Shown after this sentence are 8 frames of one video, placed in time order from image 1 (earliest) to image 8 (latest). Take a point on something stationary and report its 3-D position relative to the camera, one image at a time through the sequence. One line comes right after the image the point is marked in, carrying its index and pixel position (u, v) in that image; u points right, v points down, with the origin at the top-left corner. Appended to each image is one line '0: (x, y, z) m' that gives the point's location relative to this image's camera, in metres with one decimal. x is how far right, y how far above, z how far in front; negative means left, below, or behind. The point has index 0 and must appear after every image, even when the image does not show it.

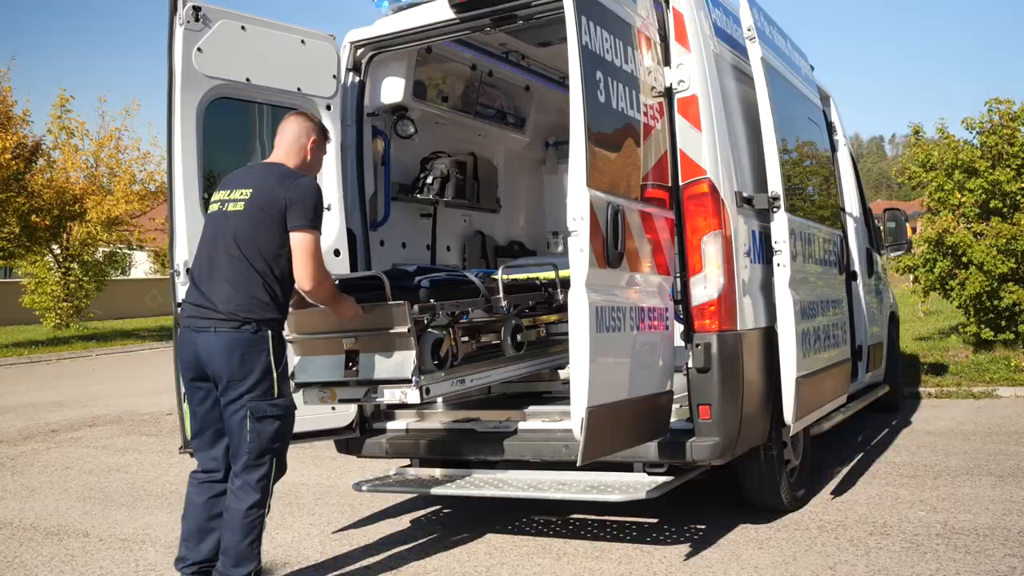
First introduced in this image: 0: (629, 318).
0: (+0.4, -0.1, +3.8) m
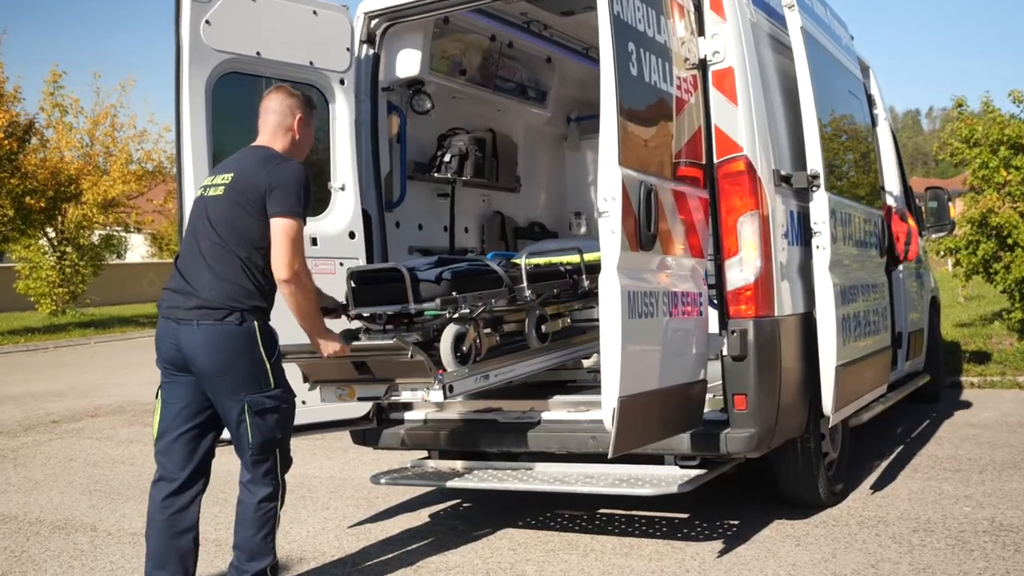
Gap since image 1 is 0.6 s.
0: (+0.5, 0.0, +3.6) m
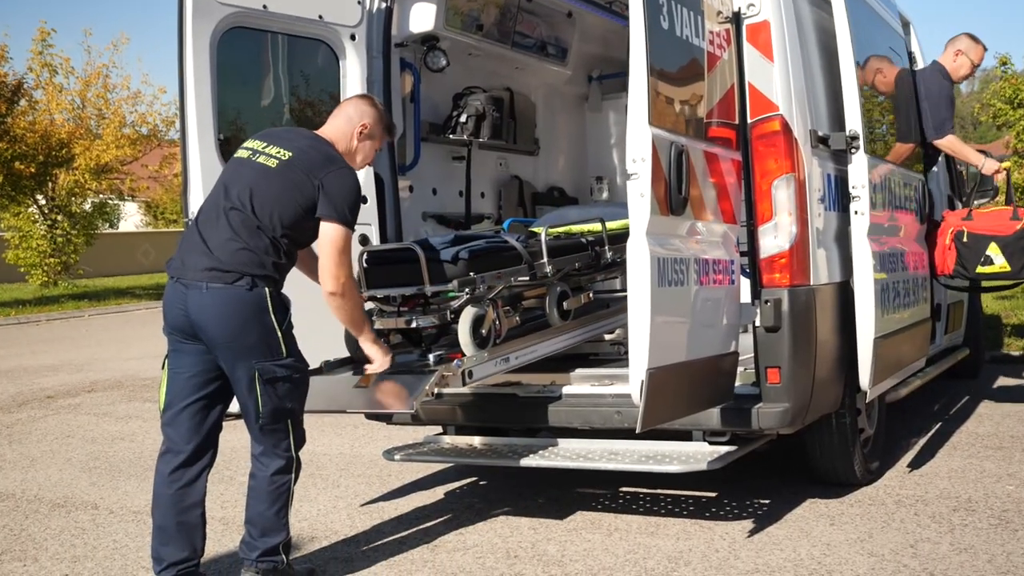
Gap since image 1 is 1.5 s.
0: (+0.5, 0.0, +3.4) m
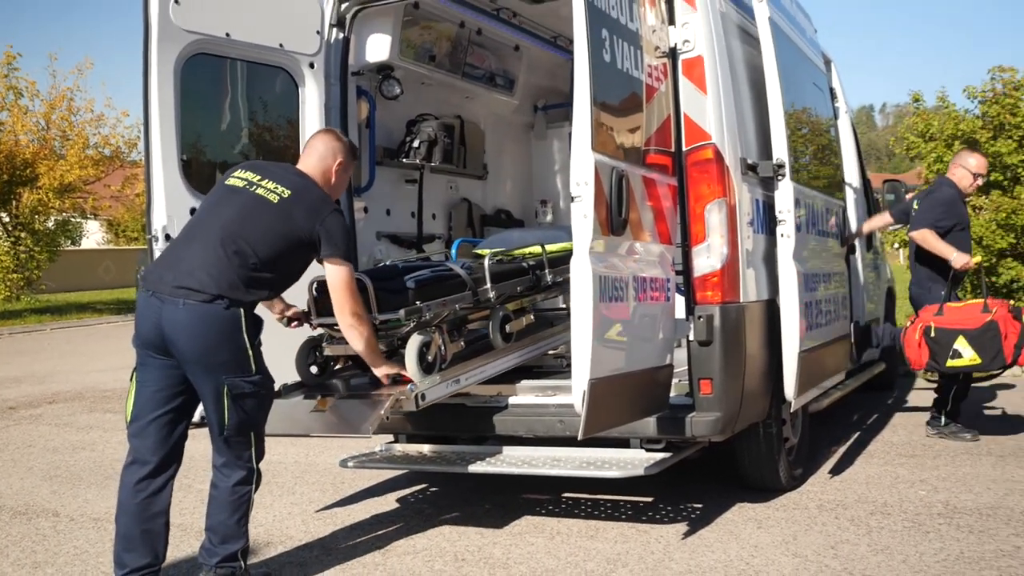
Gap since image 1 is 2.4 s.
0: (+0.4, 0.0, +3.6) m
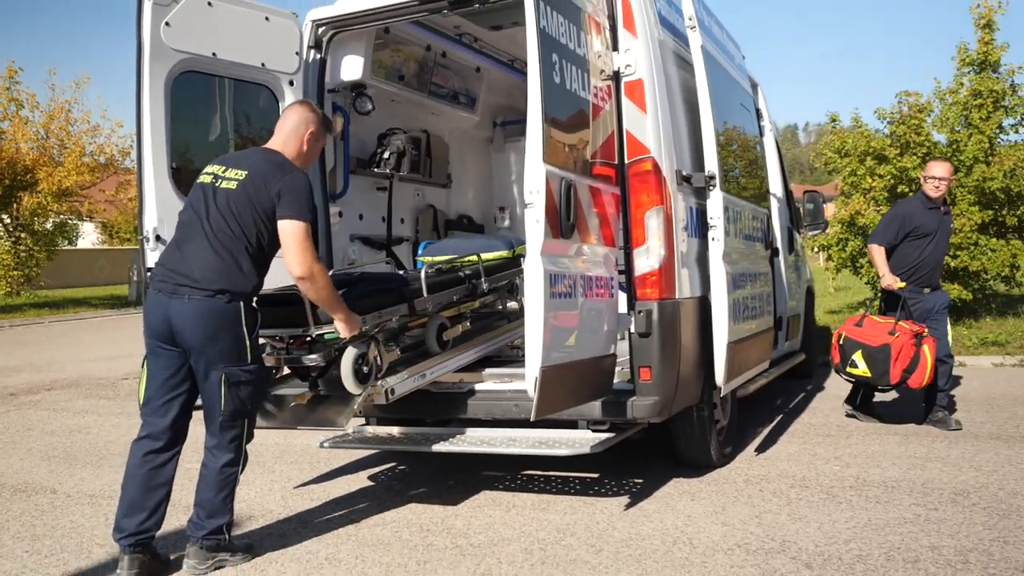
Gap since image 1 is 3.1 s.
0: (+0.2, 0.0, +4.1) m
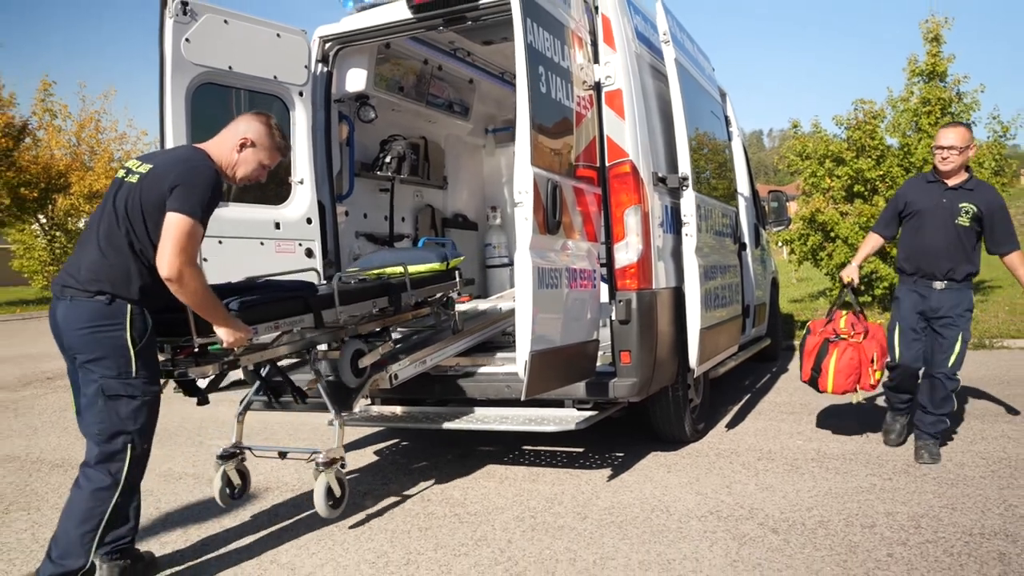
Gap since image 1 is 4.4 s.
0: (+0.2, 0.0, +4.5) m
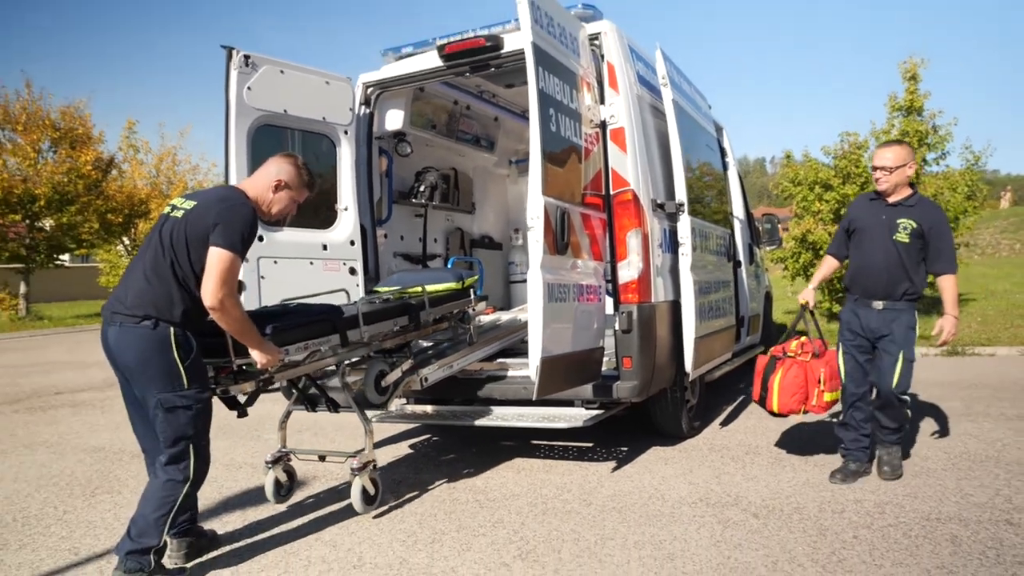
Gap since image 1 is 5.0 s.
0: (+0.3, 0.0, +5.2) m
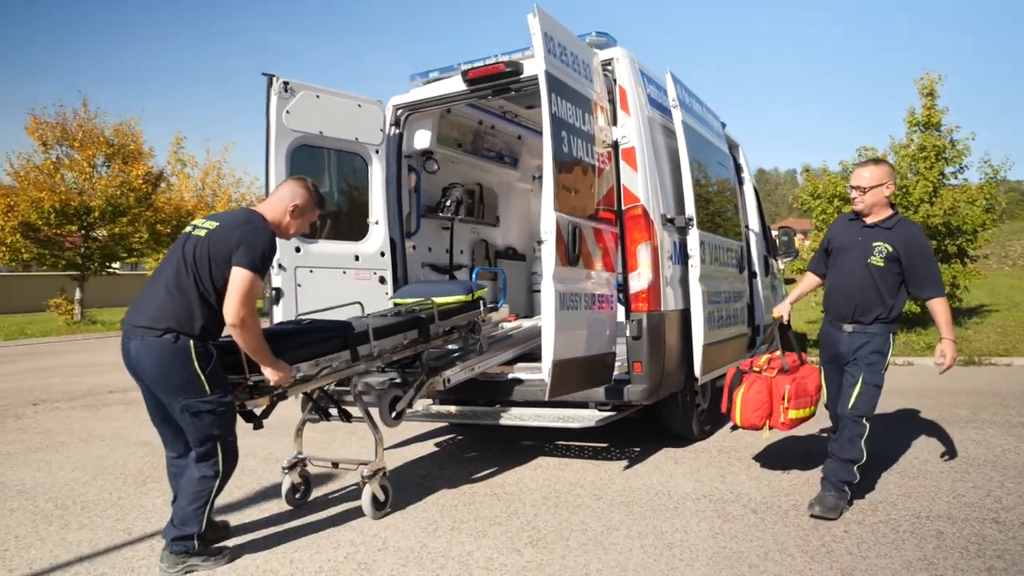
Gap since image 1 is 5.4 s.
0: (+0.3, -0.1, +5.6) m
